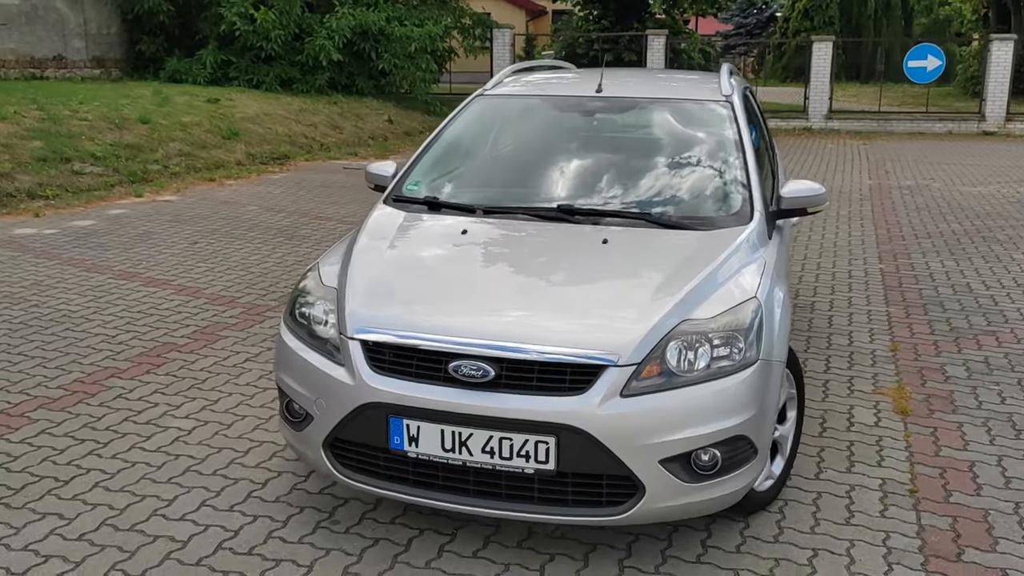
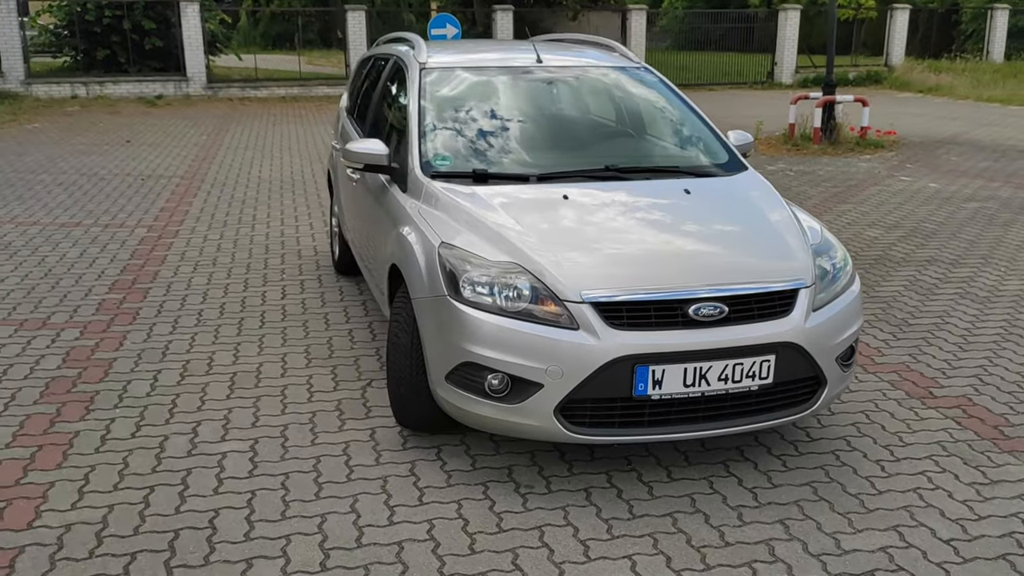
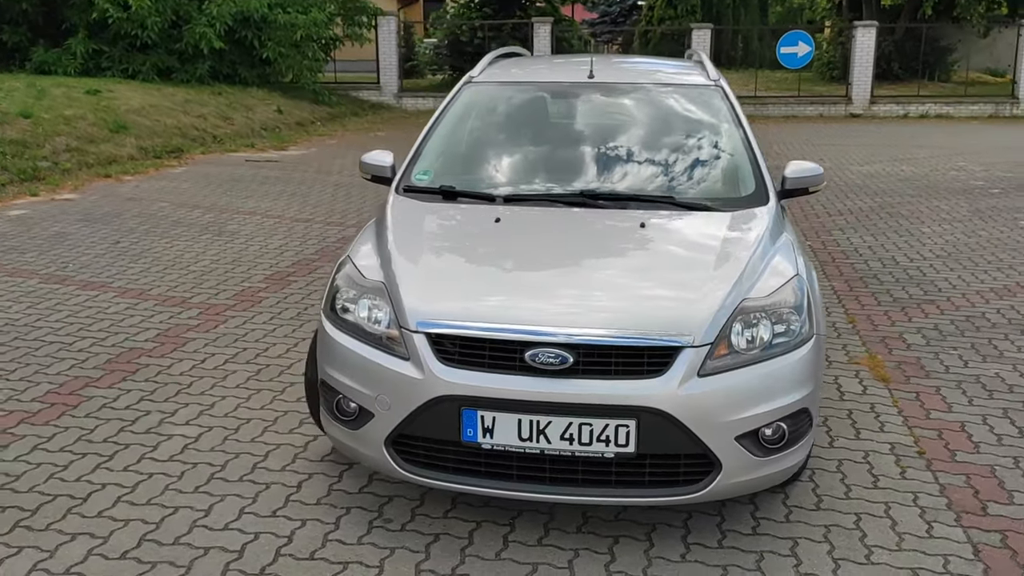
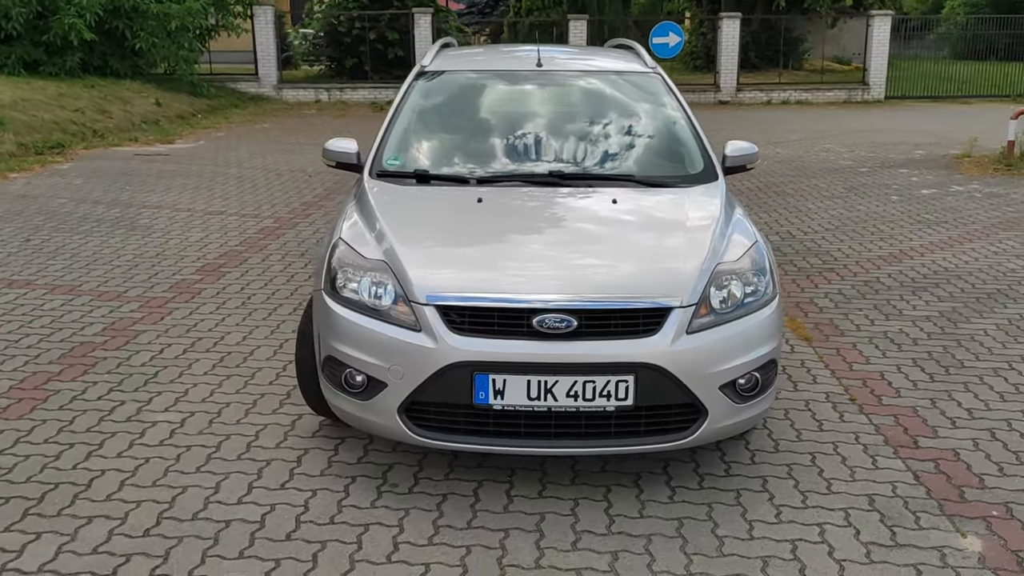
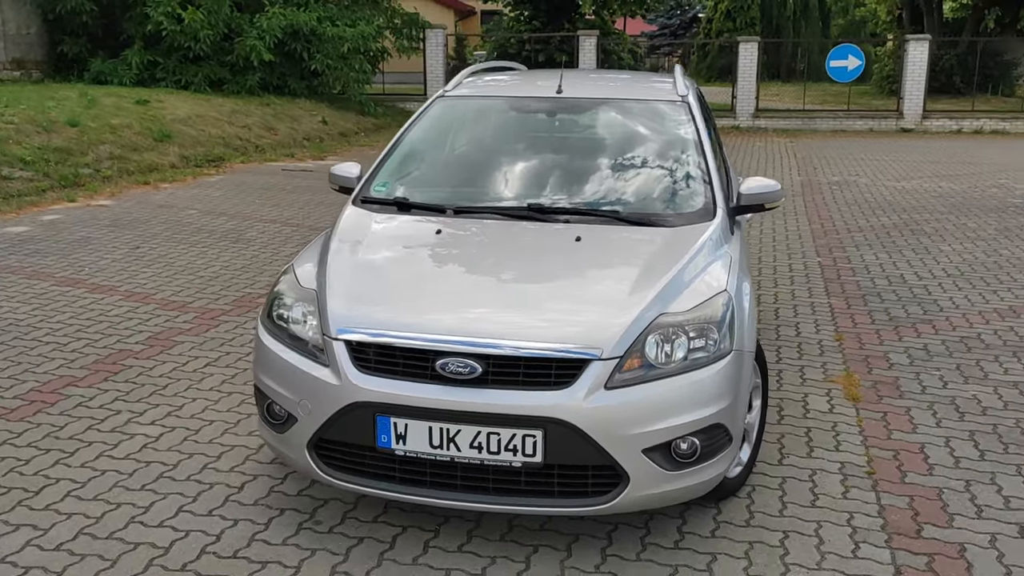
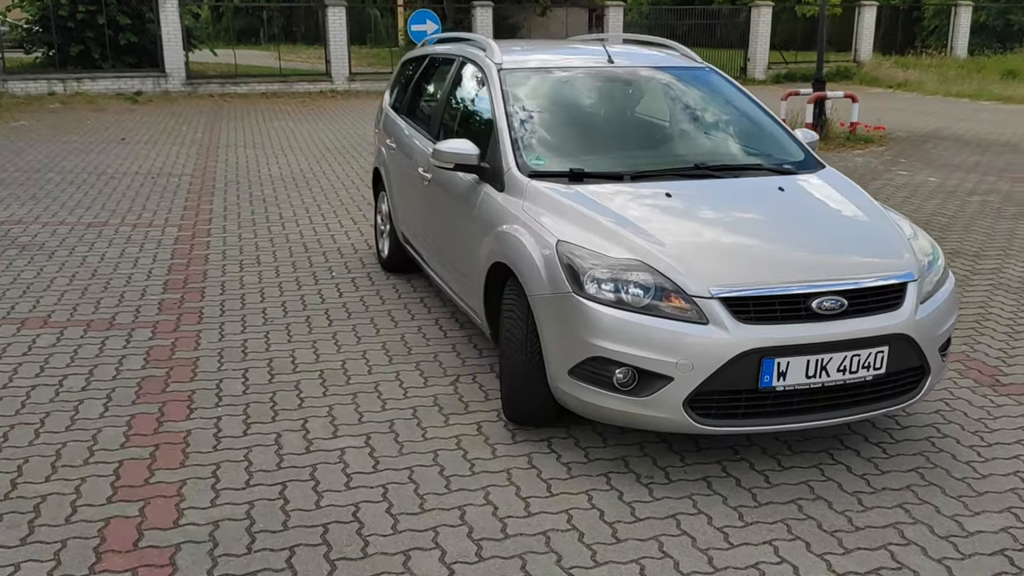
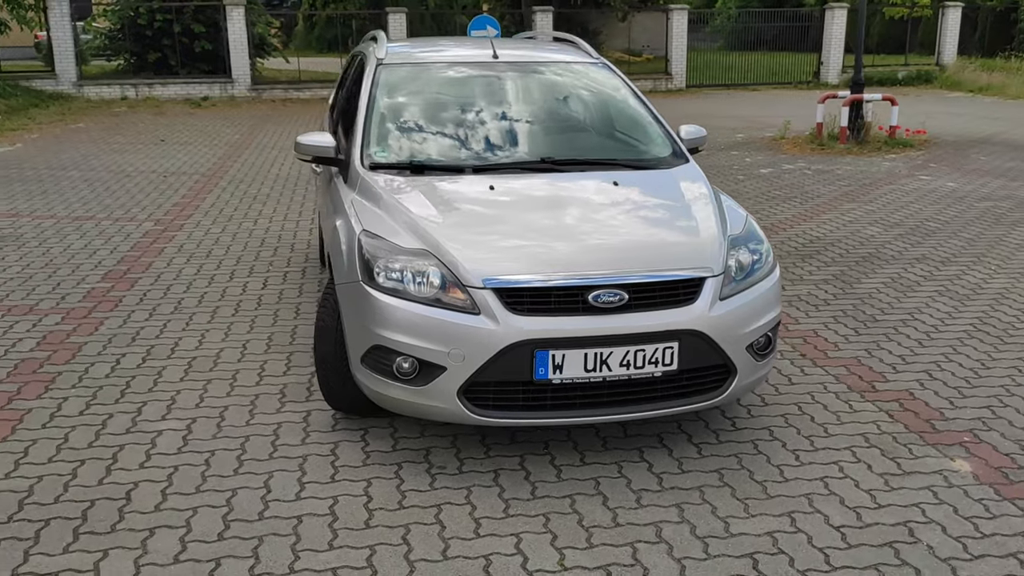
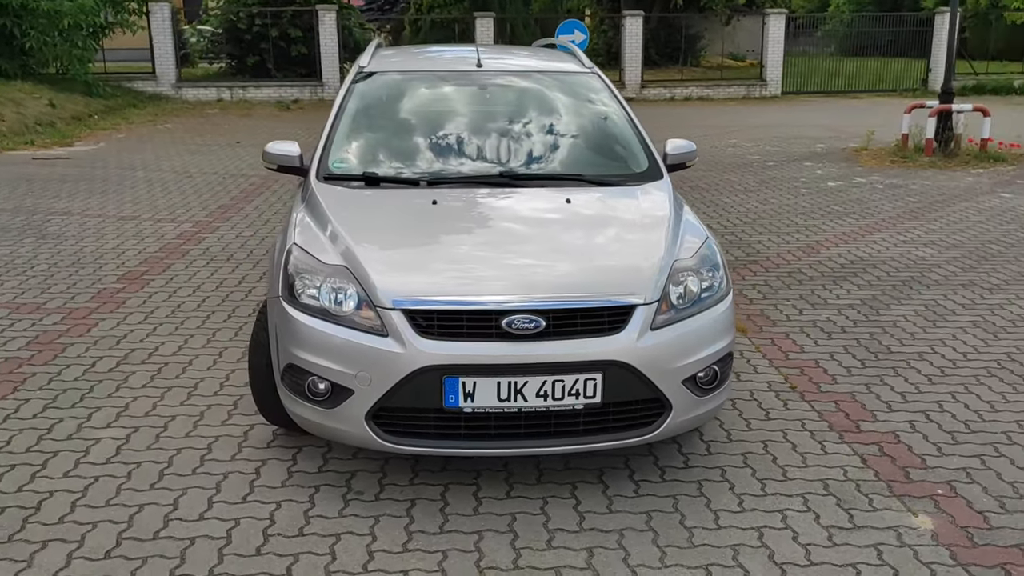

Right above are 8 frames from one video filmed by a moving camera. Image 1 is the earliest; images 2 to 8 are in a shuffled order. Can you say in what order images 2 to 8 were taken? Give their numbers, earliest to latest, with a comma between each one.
5, 3, 4, 8, 7, 2, 6
